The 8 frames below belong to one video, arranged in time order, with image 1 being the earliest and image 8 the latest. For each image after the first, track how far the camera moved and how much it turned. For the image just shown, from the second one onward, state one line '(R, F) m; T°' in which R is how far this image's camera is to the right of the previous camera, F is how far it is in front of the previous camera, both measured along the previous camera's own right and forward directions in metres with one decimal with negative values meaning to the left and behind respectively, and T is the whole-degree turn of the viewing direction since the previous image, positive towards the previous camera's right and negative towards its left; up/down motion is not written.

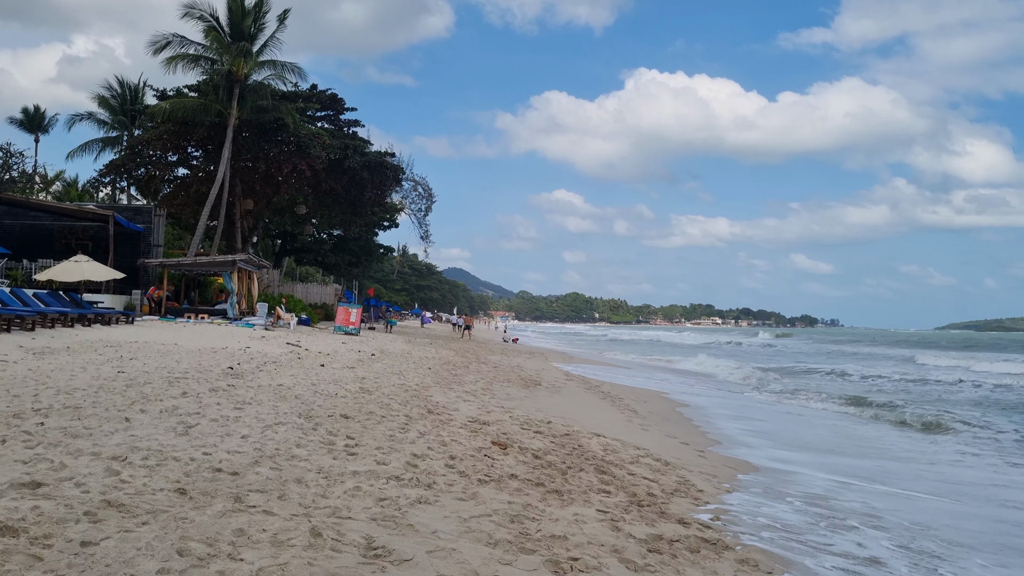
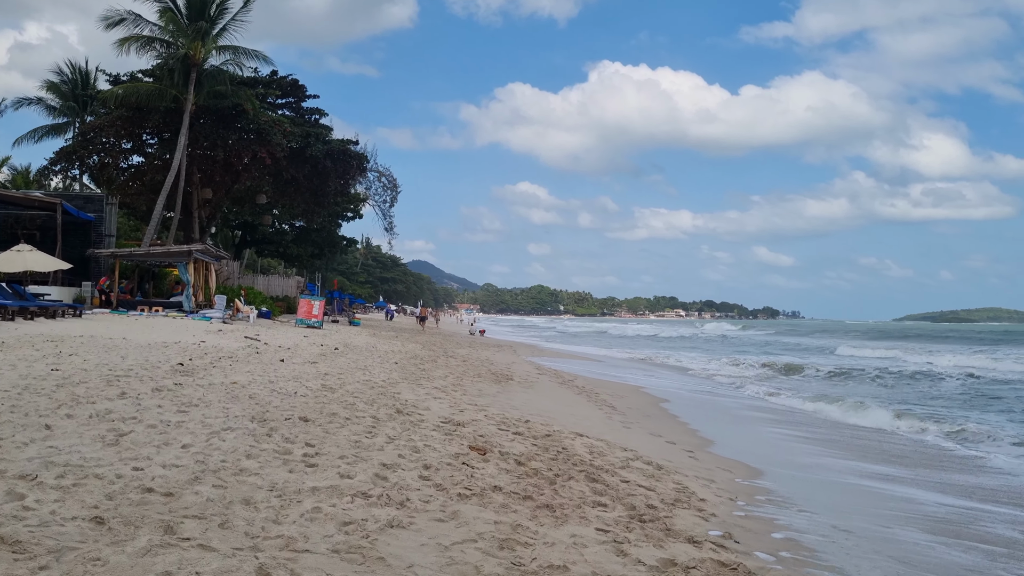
(-0.1, +0.6) m; +3°
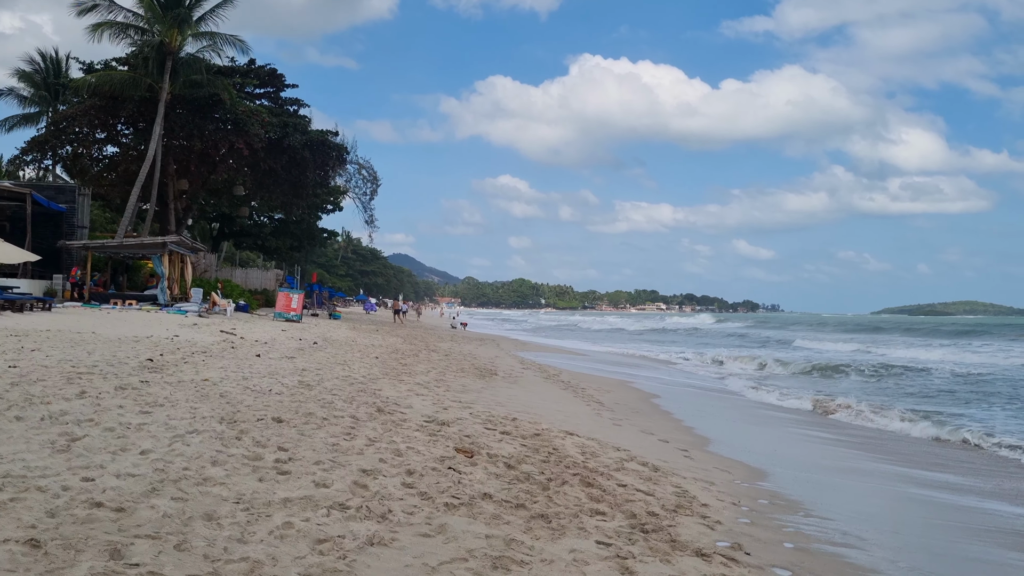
(-0.1, +0.3) m; +2°
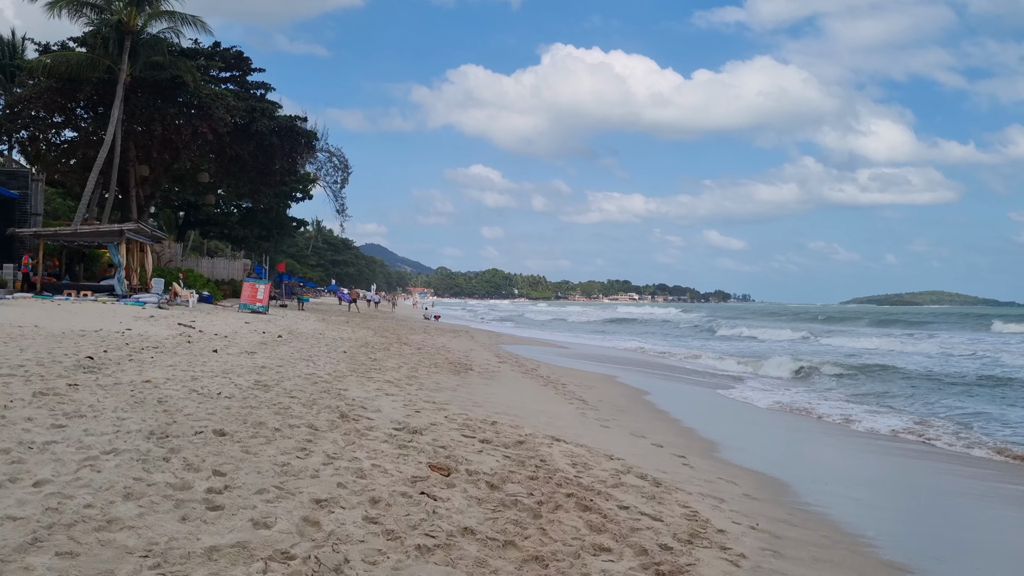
(-0.1, +0.7) m; +2°
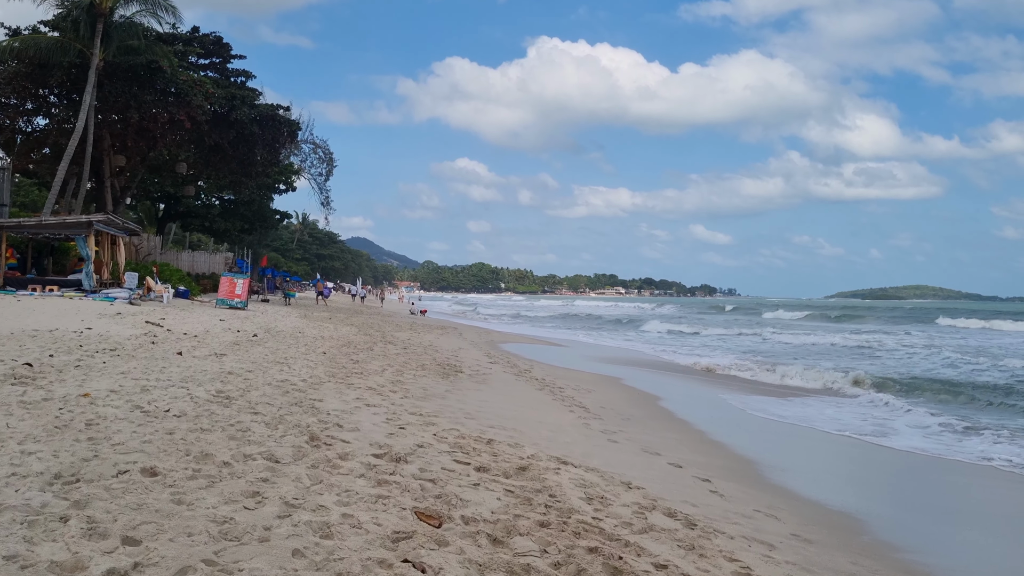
(-0.1, +0.9) m; +1°
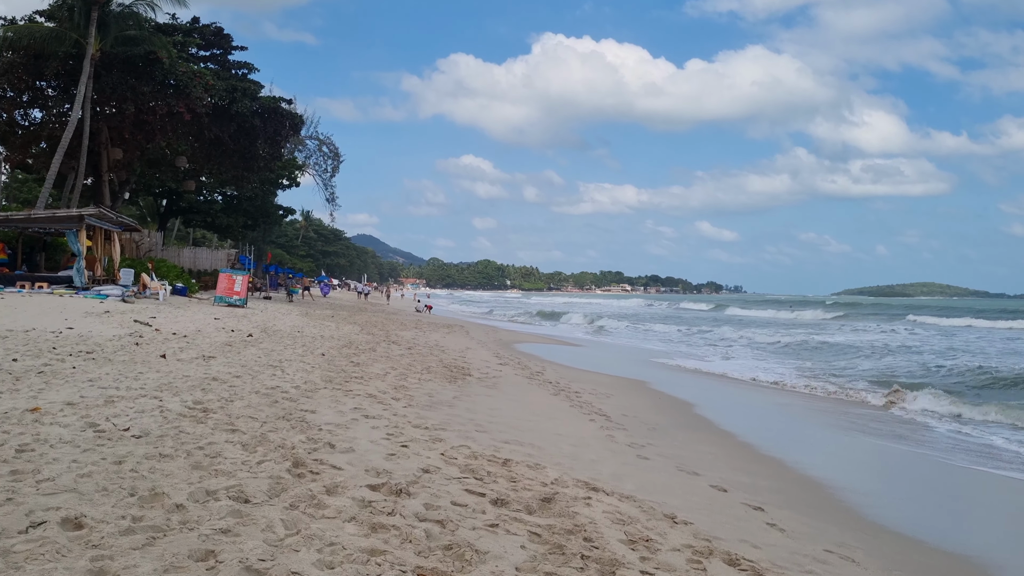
(-0.1, +0.8) m; 0°
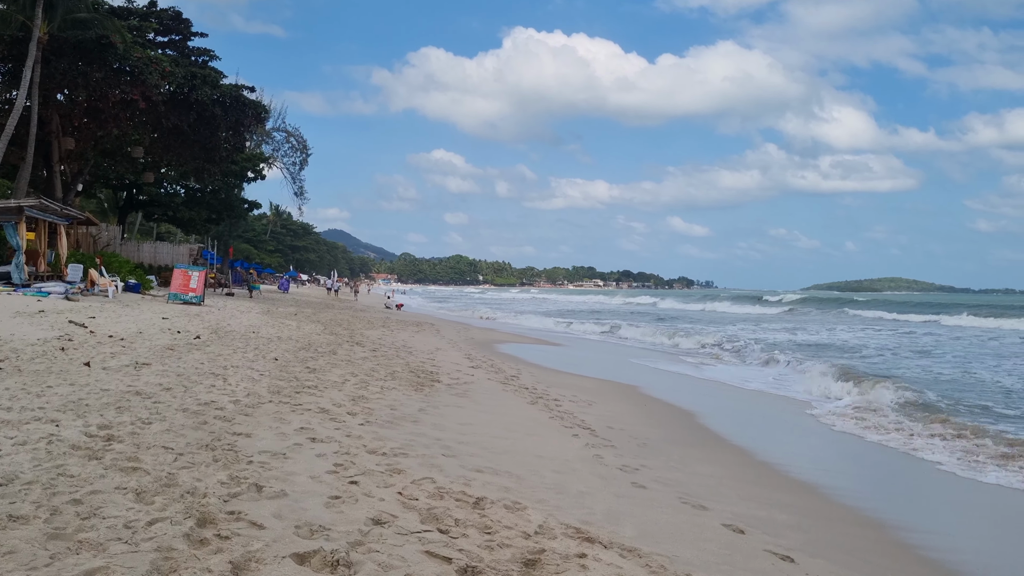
(0.0, +1.0) m; +2°
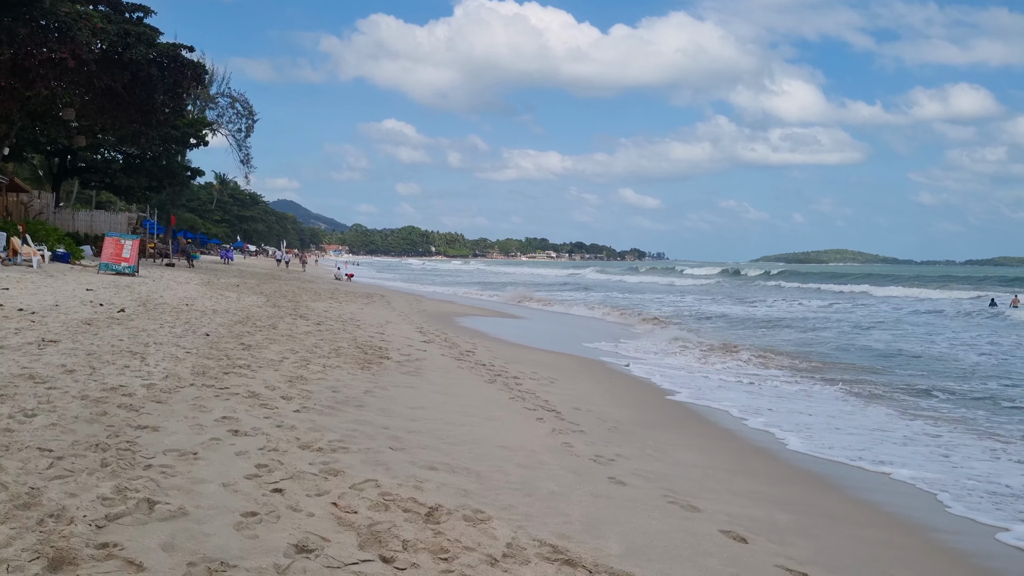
(0.0, +0.8) m; +4°
